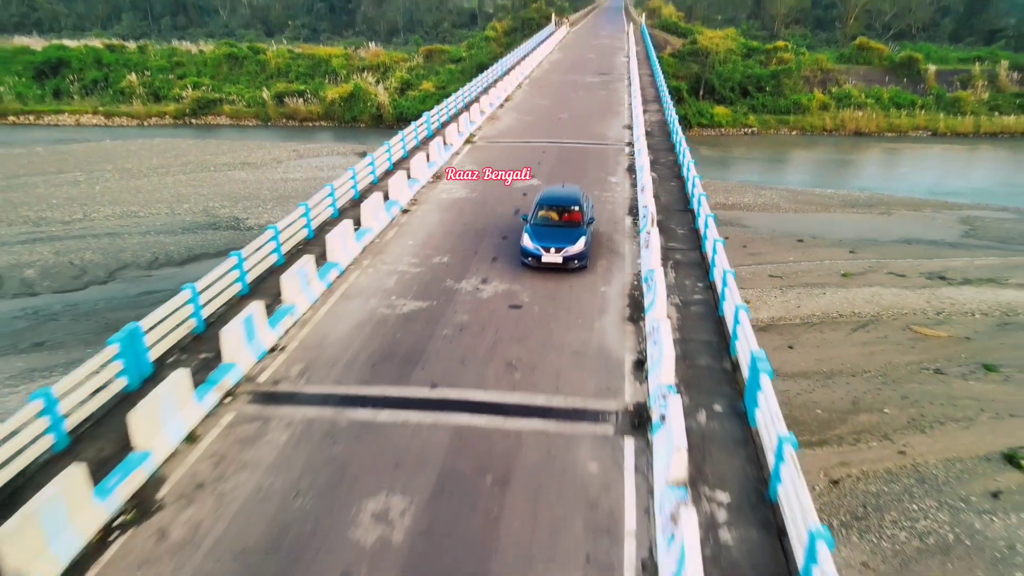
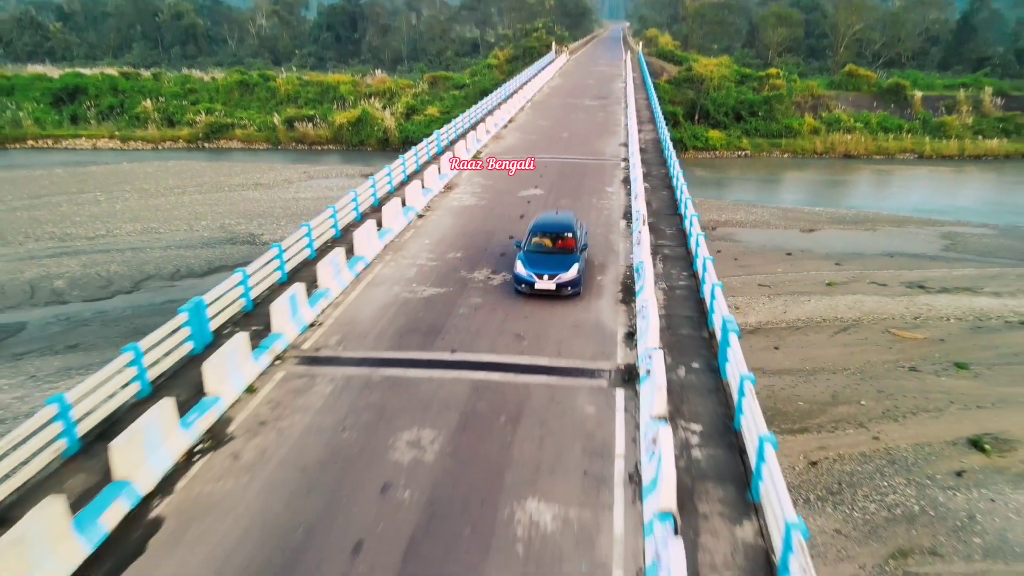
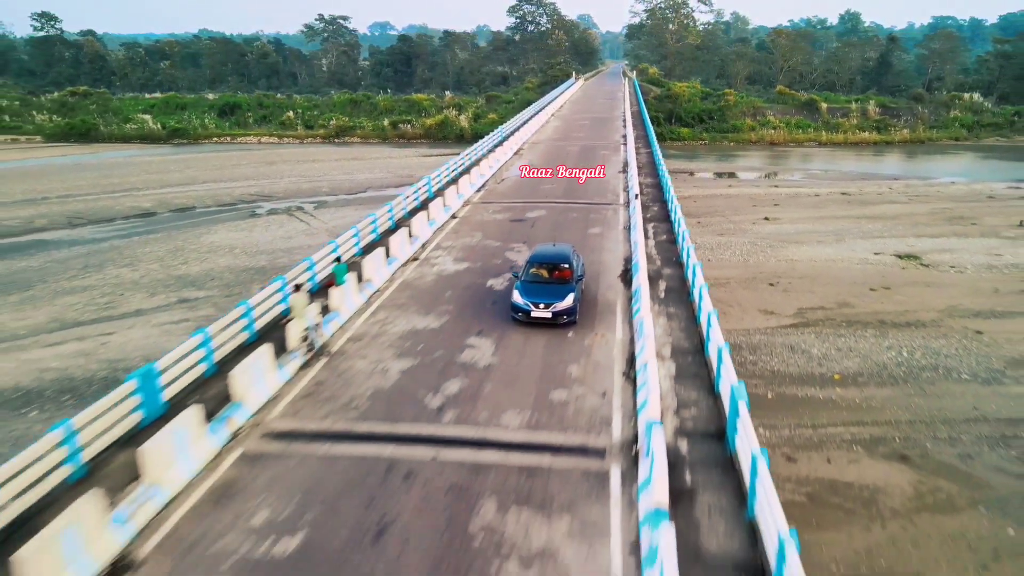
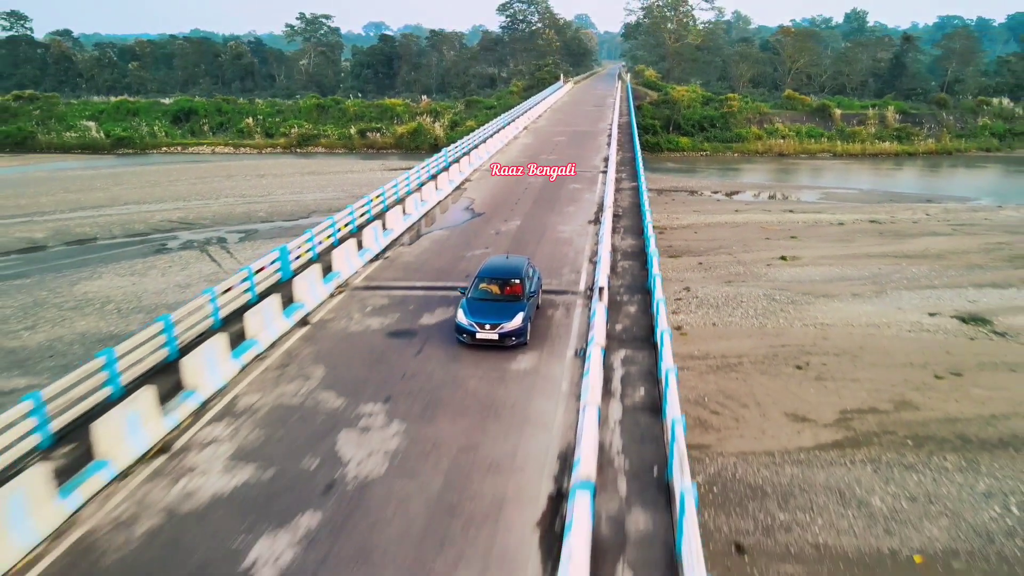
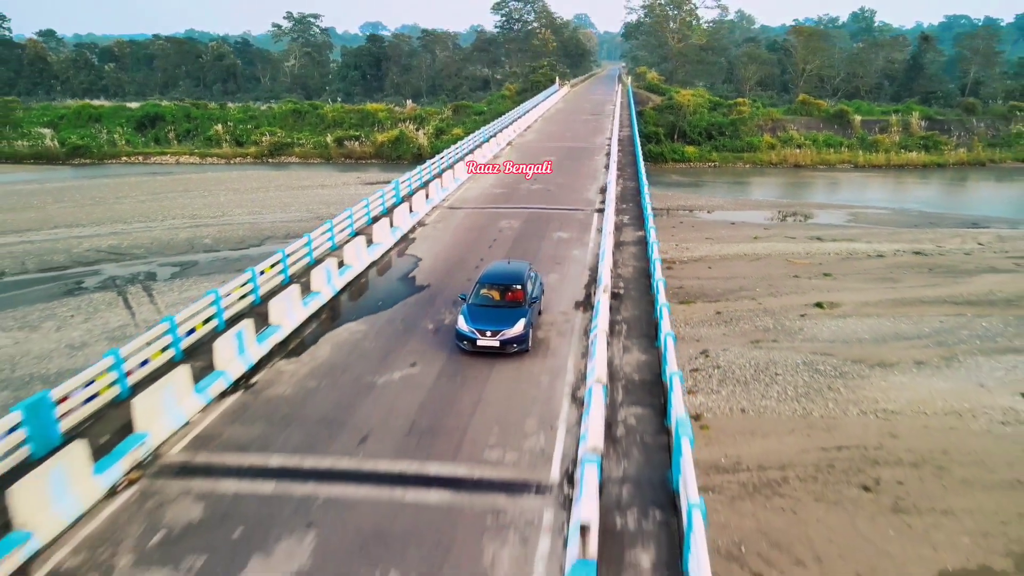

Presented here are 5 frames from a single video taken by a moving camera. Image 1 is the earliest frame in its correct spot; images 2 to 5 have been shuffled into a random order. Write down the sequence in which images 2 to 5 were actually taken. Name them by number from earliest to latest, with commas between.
2, 5, 4, 3
